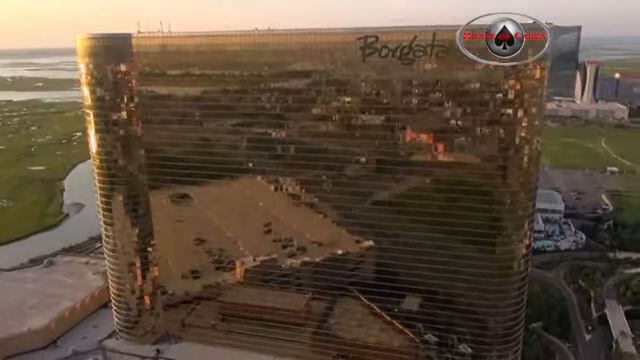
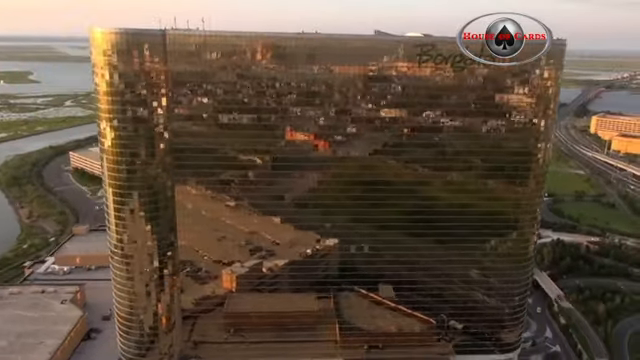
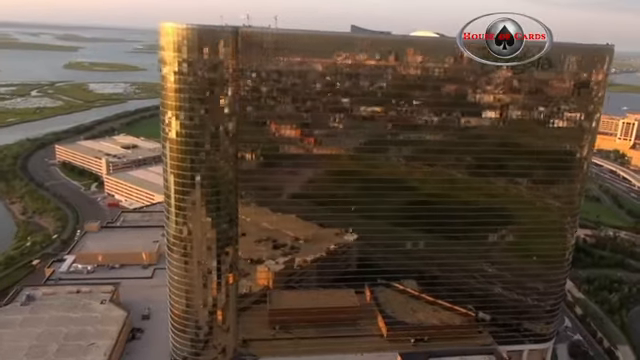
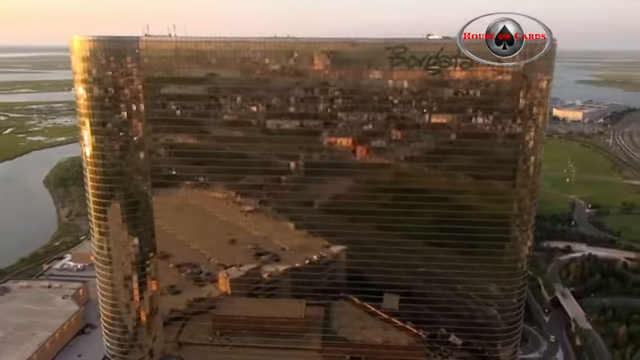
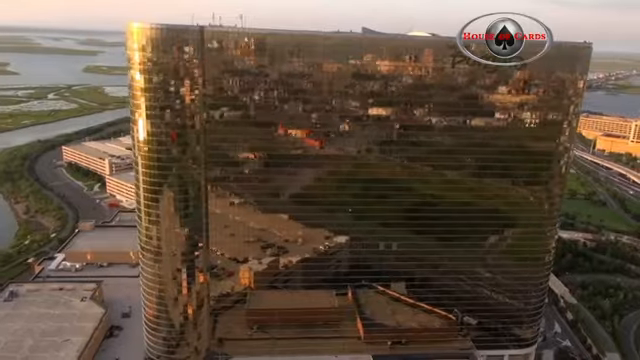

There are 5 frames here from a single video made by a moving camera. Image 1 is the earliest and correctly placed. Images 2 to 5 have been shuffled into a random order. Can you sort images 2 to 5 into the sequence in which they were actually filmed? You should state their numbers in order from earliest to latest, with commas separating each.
4, 2, 5, 3
